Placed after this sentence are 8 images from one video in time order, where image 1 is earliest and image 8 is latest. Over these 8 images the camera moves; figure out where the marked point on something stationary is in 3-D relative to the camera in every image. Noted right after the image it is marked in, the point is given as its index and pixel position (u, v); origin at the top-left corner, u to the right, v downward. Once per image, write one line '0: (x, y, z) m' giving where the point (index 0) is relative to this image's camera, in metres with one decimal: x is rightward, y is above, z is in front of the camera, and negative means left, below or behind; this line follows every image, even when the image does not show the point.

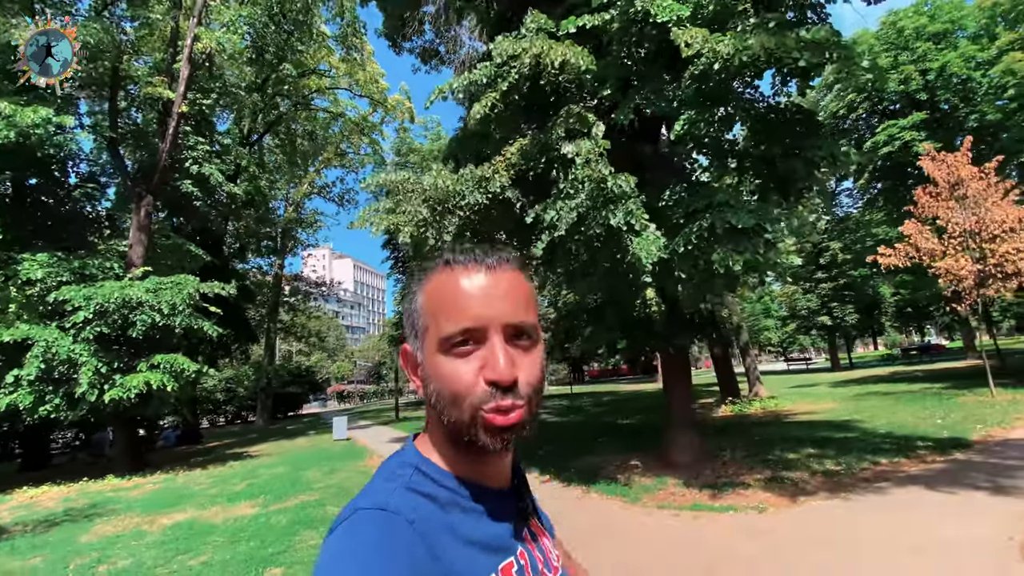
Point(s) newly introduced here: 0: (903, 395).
0: (+12.5, -3.4, +15.5) m
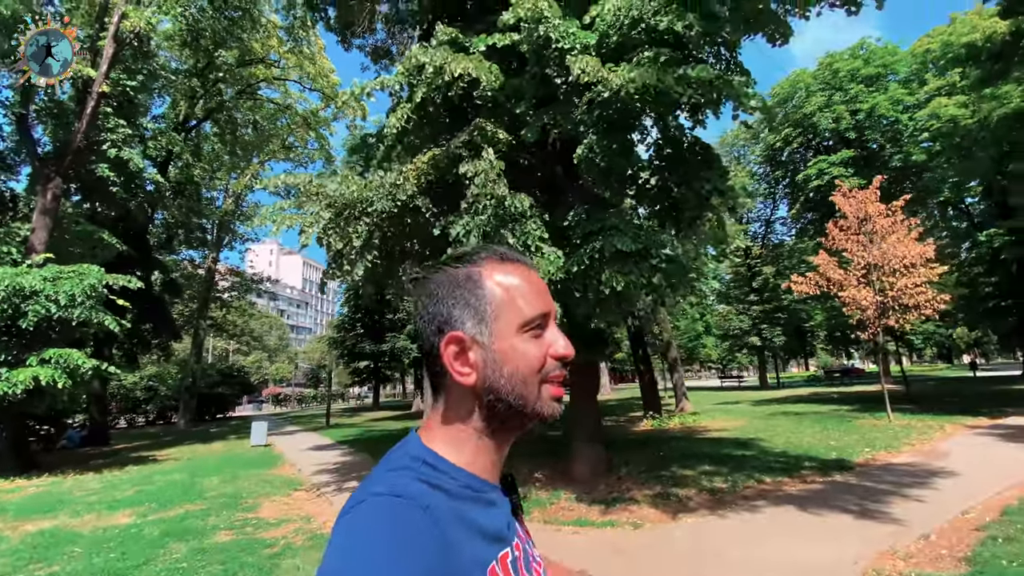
0: (+10.1, -4.3, +16.4) m
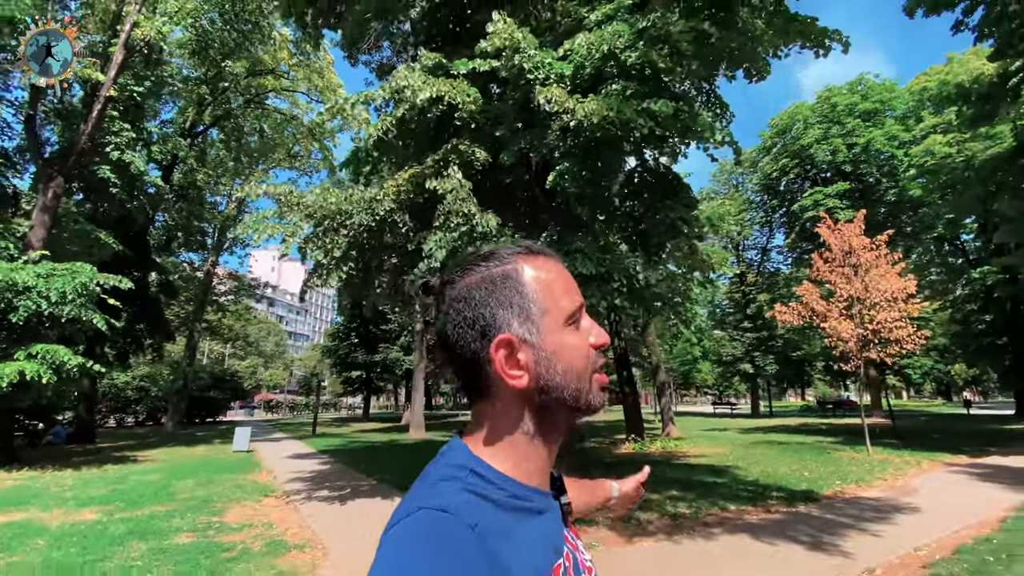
0: (+9.4, -5.3, +16.4) m
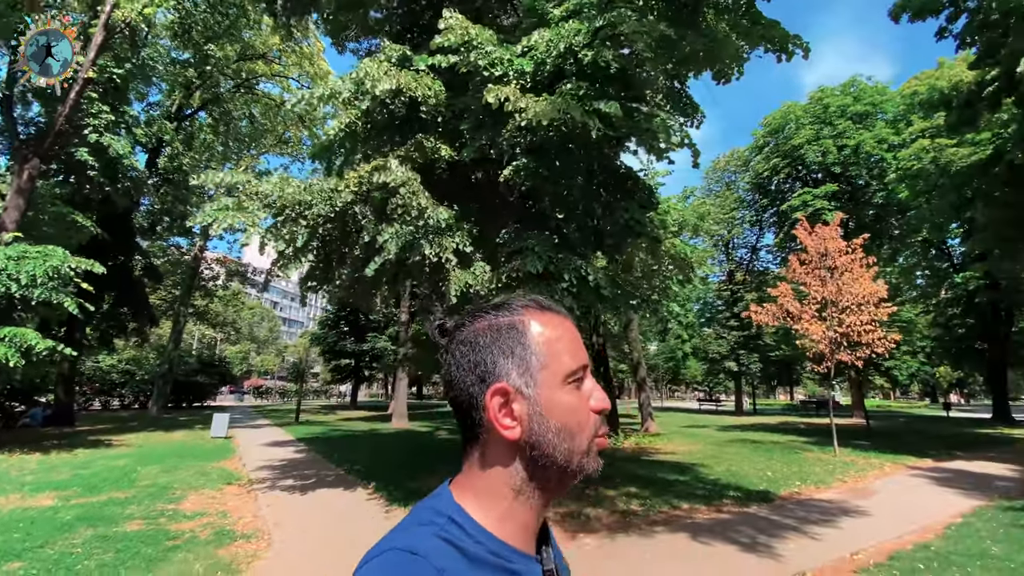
0: (+8.5, -5.4, +16.5) m
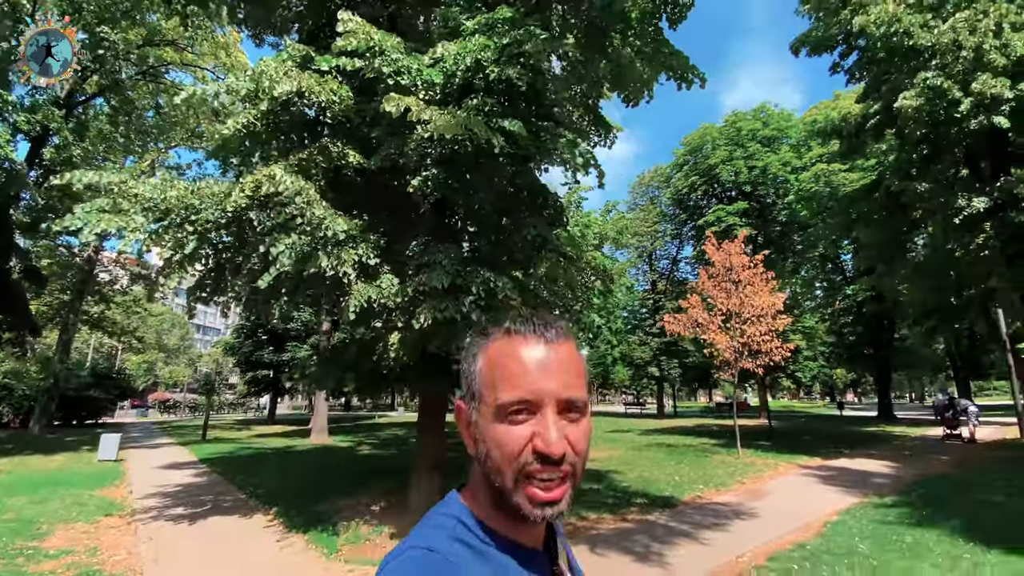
0: (+5.8, -5.8, +17.3) m
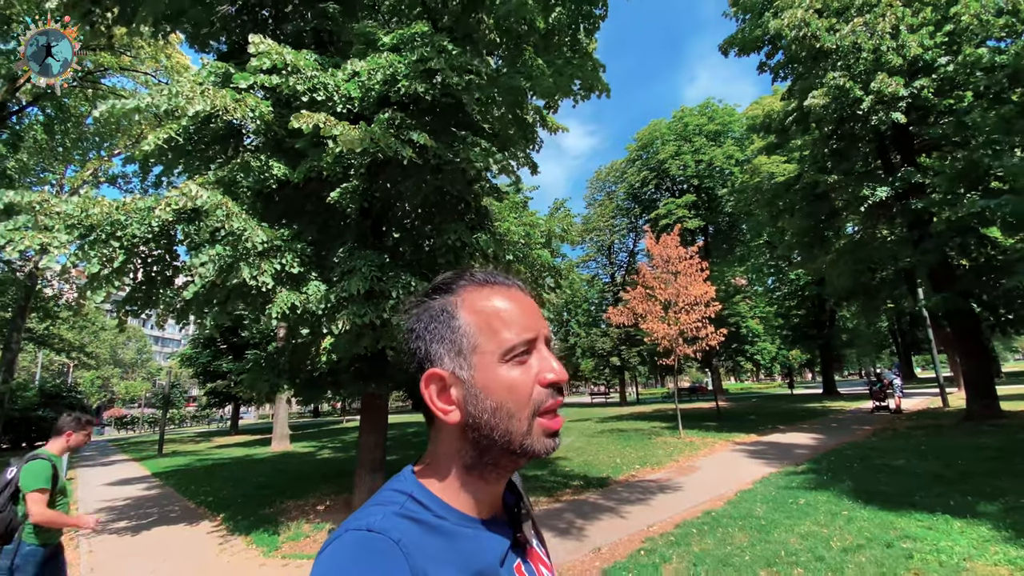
0: (+4.2, -5.5, +18.1) m
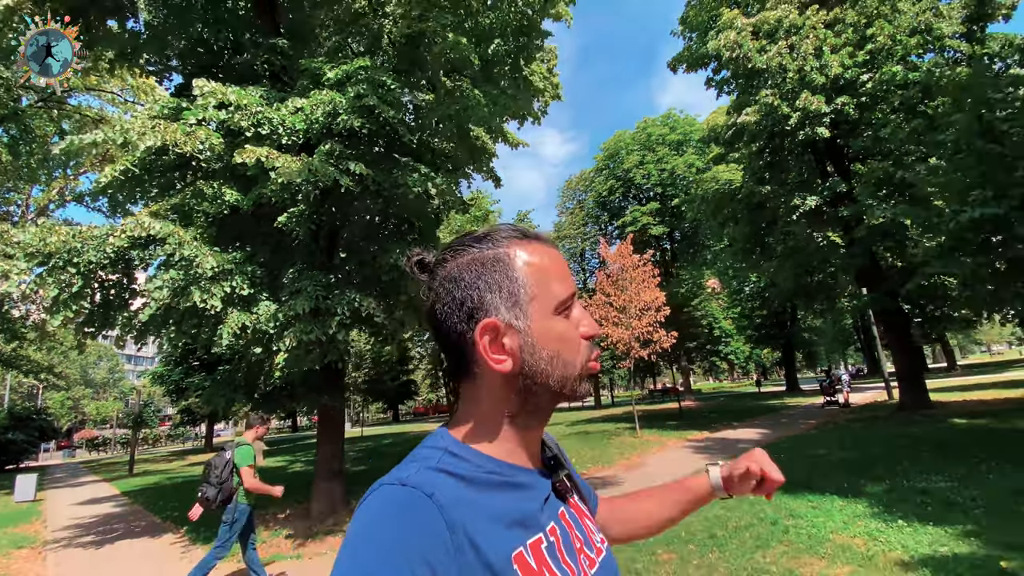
0: (+3.0, -5.8, +18.8) m
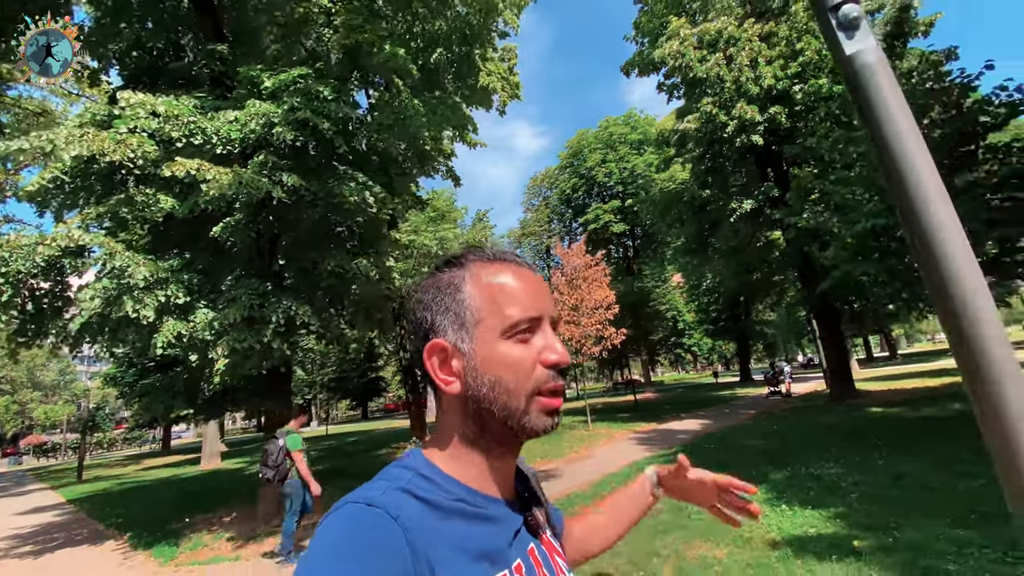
0: (+1.2, -5.7, +19.4) m
